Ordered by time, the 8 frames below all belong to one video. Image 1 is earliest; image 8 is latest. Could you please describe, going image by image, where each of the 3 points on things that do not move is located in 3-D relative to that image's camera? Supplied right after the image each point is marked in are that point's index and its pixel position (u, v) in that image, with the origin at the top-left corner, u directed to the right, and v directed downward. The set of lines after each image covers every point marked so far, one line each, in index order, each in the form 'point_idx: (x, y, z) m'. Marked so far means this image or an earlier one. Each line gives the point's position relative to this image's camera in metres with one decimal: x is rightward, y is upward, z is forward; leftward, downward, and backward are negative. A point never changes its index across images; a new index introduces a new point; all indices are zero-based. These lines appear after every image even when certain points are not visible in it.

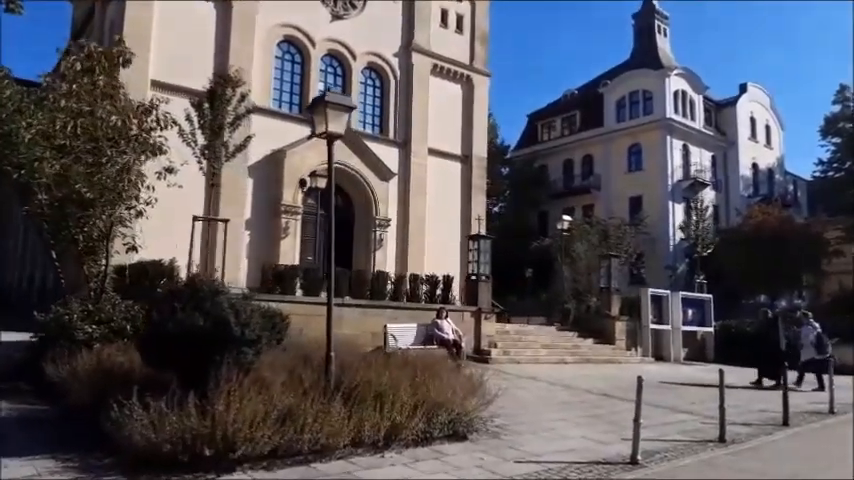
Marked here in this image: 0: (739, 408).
0: (+5.2, -2.8, +11.1) m
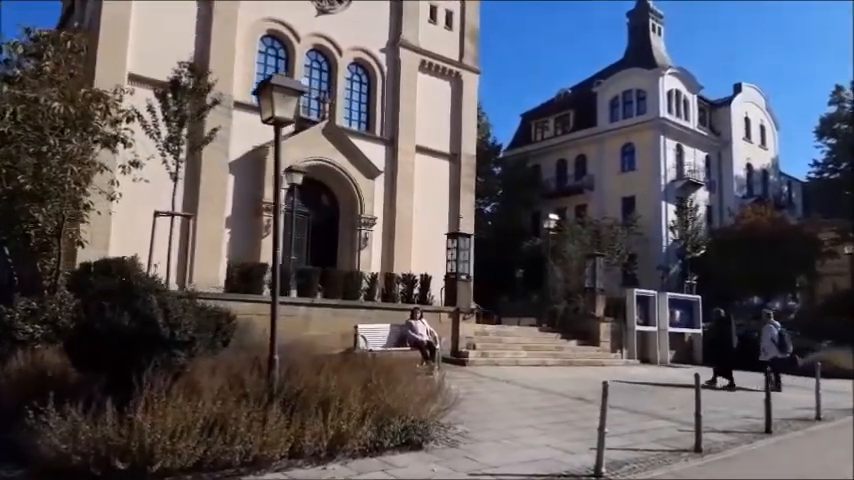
0: (+4.7, -2.8, +10.6) m
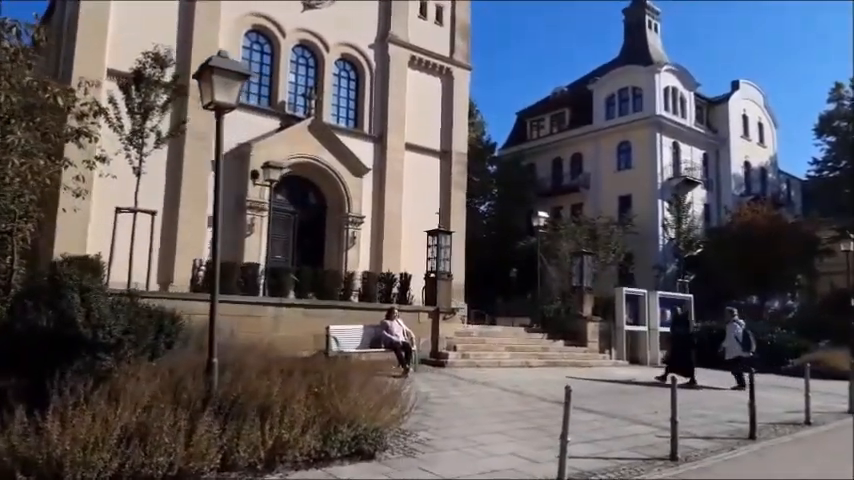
0: (+4.2, -2.7, +10.1) m
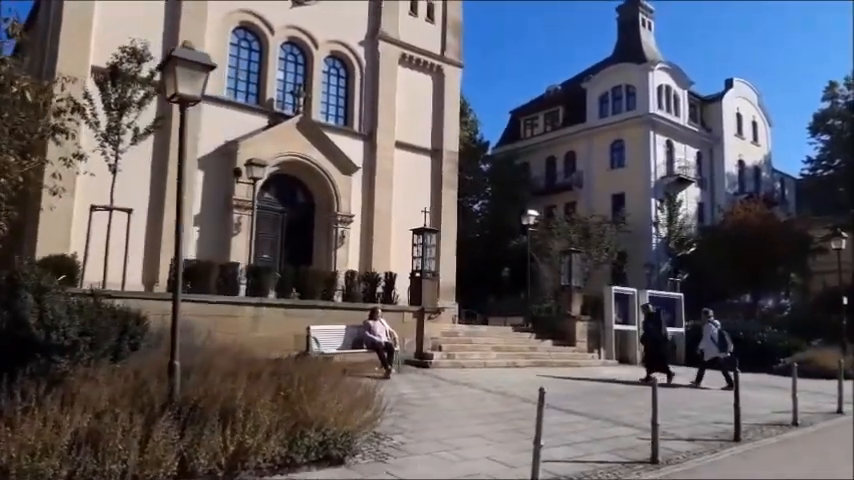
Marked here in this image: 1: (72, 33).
0: (+3.9, -2.7, +9.9) m
1: (-10.0, +5.8, +18.6) m
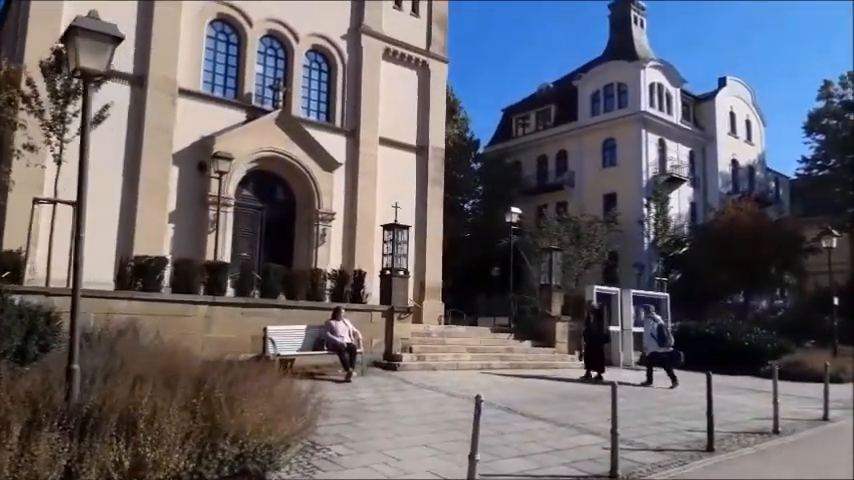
0: (+3.3, -2.6, +9.2) m
1: (-10.6, +5.9, +17.9) m
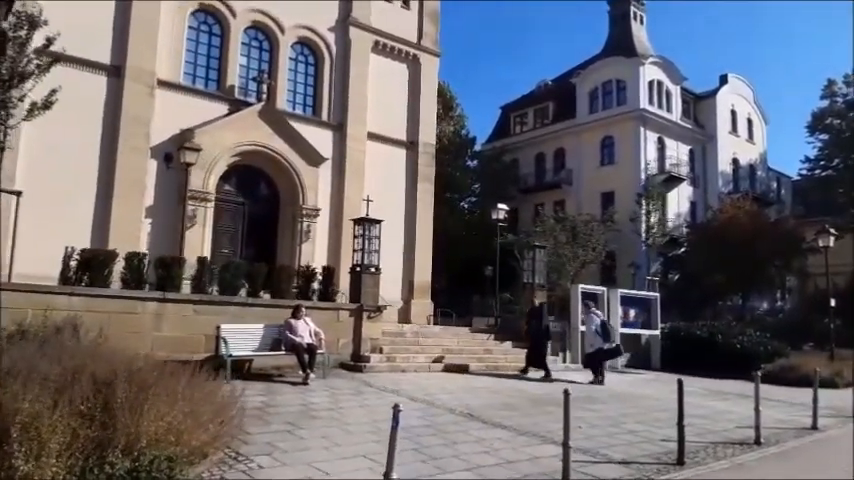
0: (+2.7, -2.5, +8.5) m
1: (-11.1, +6.1, +17.3) m
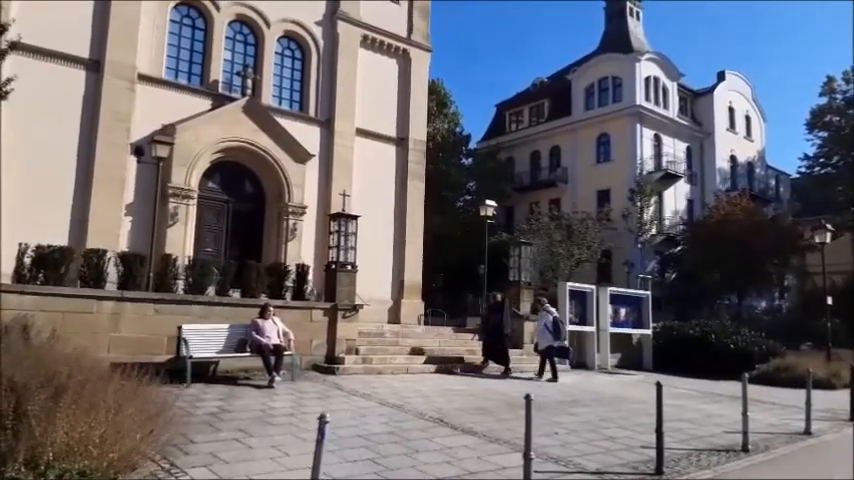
0: (+2.2, -2.4, +8.0) m
1: (-11.6, +6.1, +16.8) m
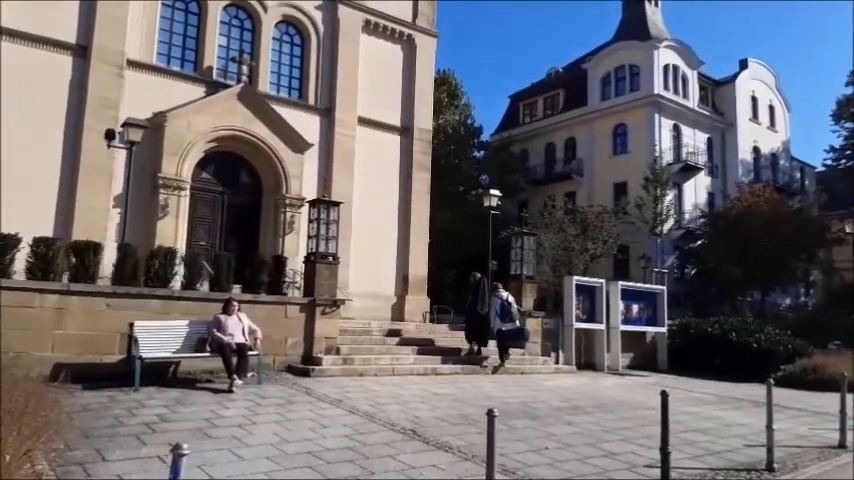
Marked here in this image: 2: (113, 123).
0: (+1.9, -2.2, +6.8) m
1: (-11.7, +6.3, +15.9) m
2: (-8.5, +3.1, +17.1) m
